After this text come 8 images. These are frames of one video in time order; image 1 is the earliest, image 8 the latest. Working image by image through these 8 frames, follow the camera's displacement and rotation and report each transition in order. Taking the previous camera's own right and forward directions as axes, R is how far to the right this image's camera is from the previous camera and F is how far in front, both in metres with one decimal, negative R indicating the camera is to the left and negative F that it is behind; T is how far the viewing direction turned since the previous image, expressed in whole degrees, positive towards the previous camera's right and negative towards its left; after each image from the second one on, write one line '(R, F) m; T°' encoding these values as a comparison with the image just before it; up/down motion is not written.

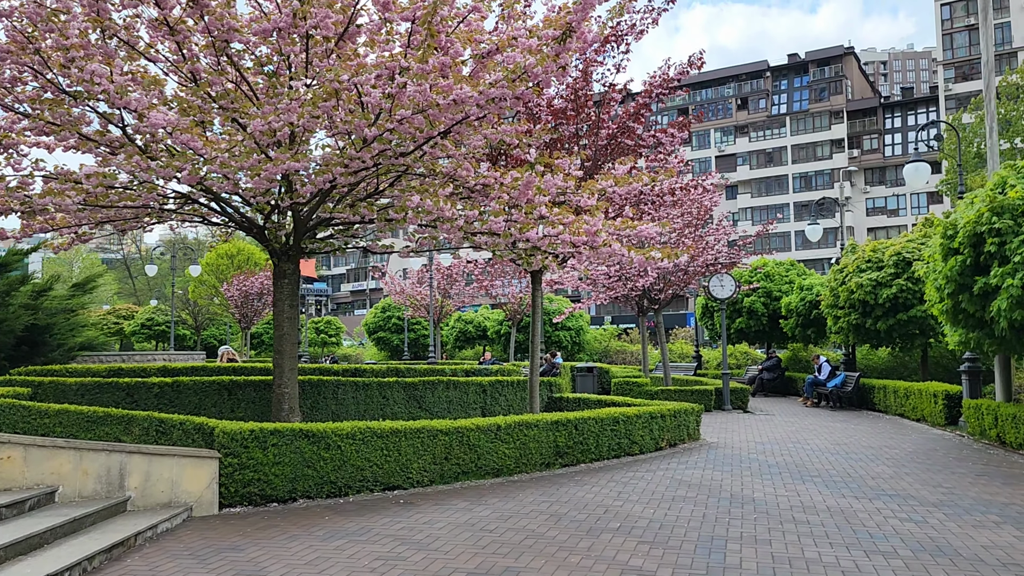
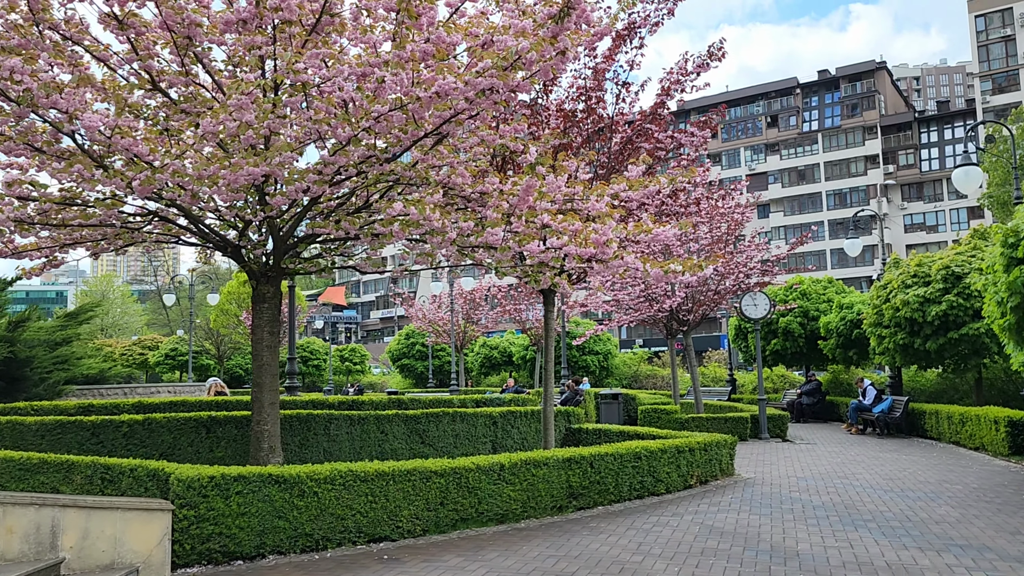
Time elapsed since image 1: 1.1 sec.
(+0.3, +1.0) m; -2°
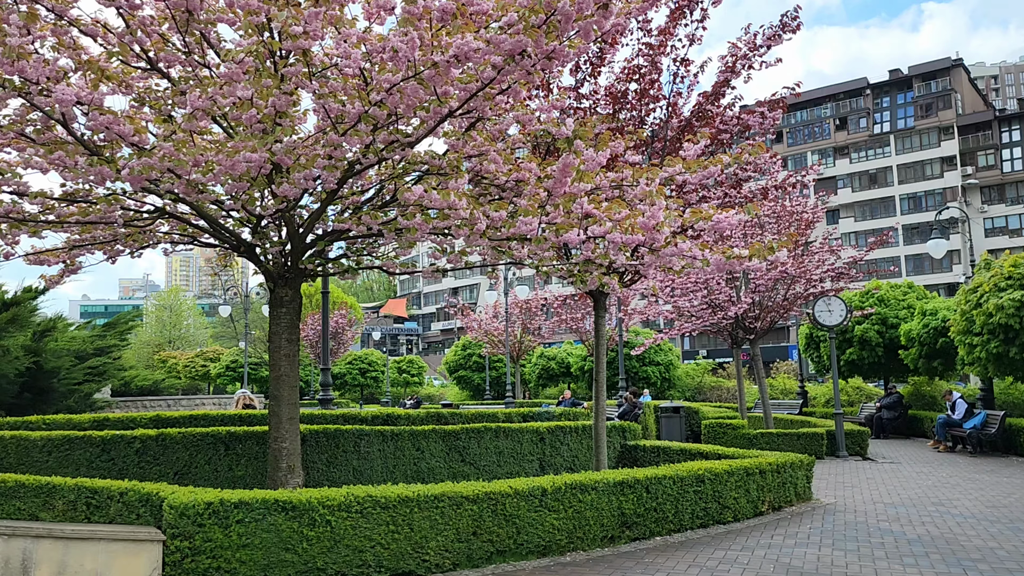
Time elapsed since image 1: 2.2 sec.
(+0.2, +0.9) m; -4°
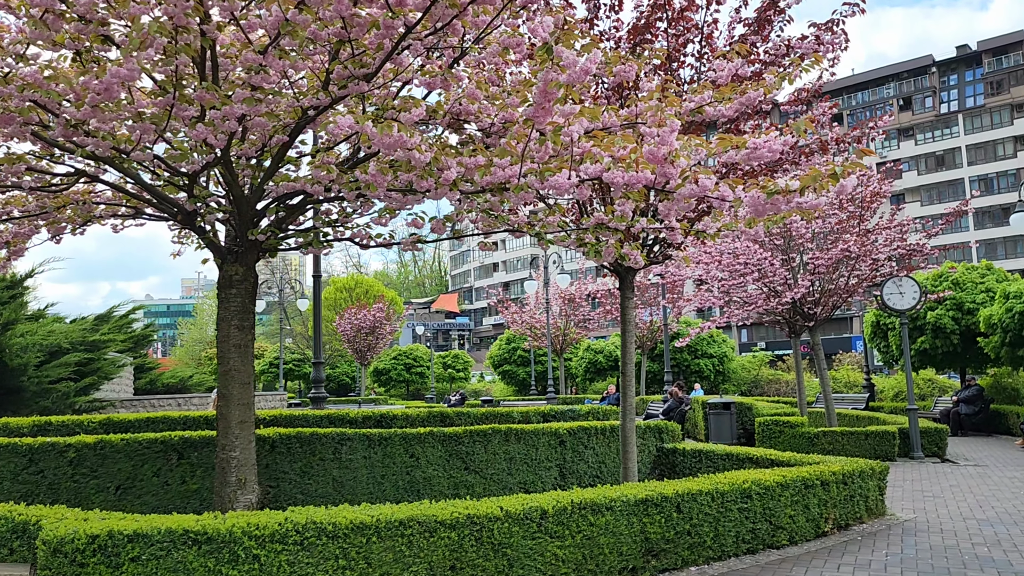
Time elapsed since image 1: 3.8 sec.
(+0.4, +1.5) m; -4°
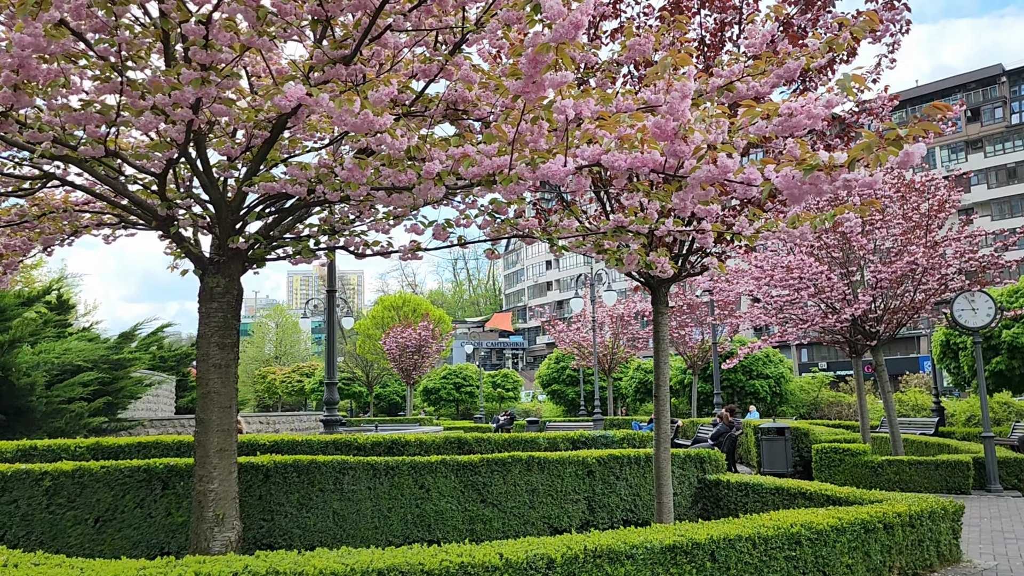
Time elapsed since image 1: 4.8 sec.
(+0.3, +0.7) m; -4°
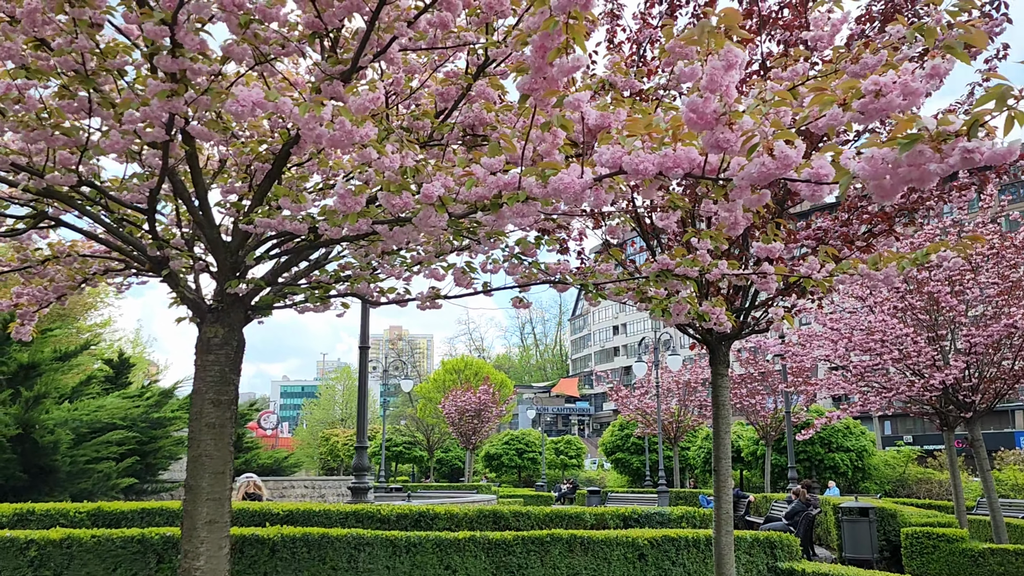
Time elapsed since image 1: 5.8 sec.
(+0.2, +0.7) m; -5°
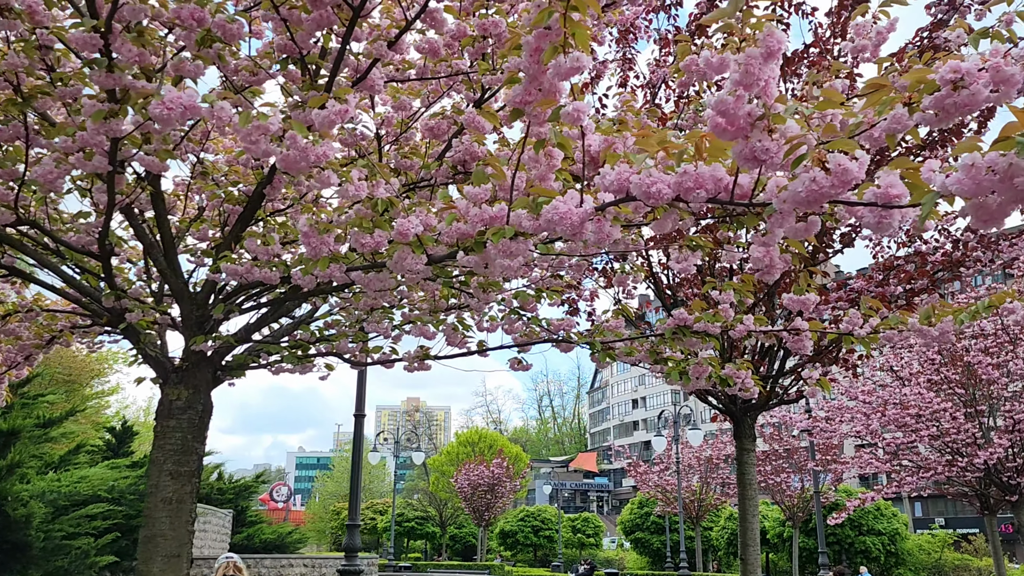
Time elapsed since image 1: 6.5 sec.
(+0.1, +0.6) m; -1°
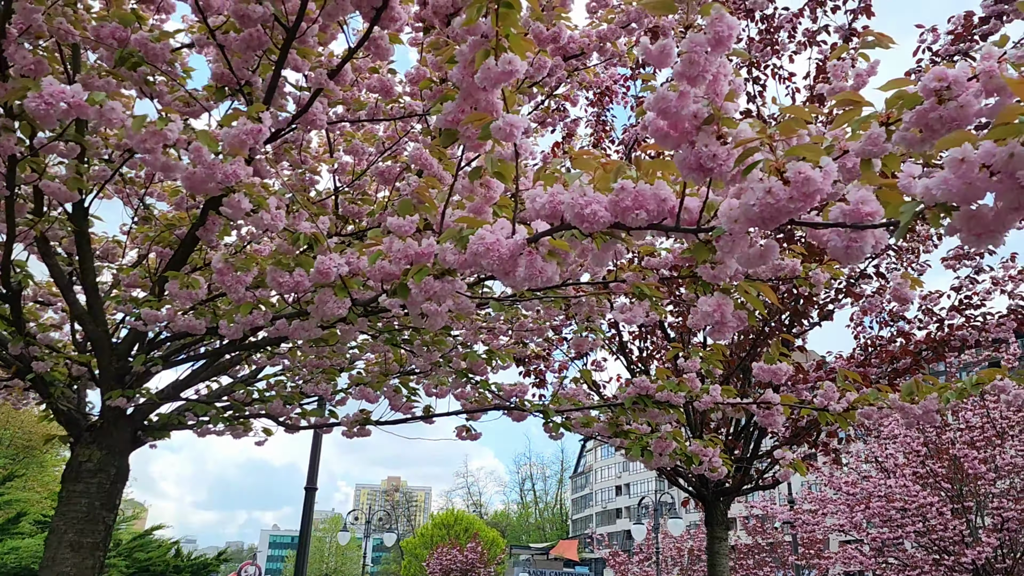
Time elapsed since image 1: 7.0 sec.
(+0.2, +0.4) m; +1°
